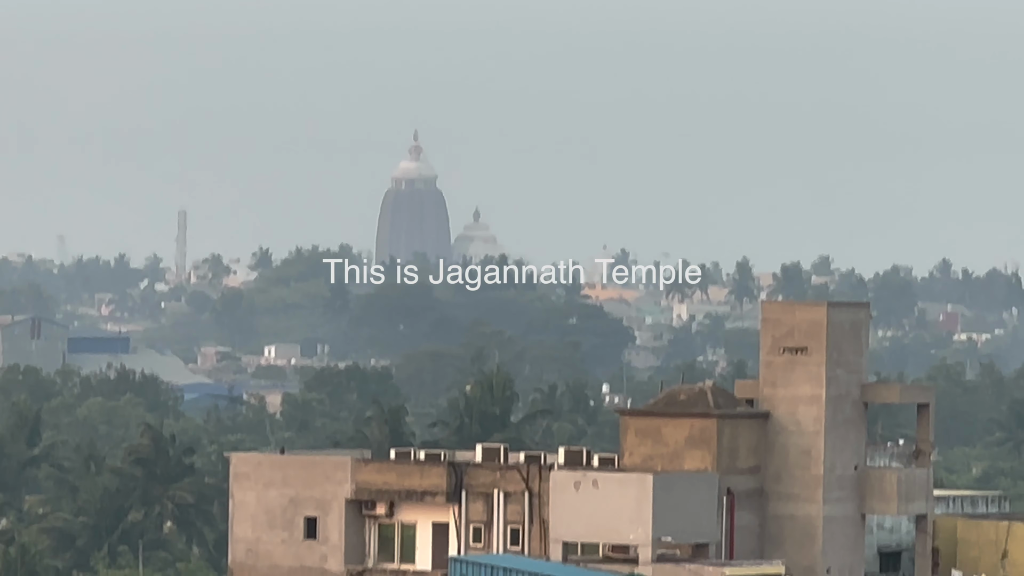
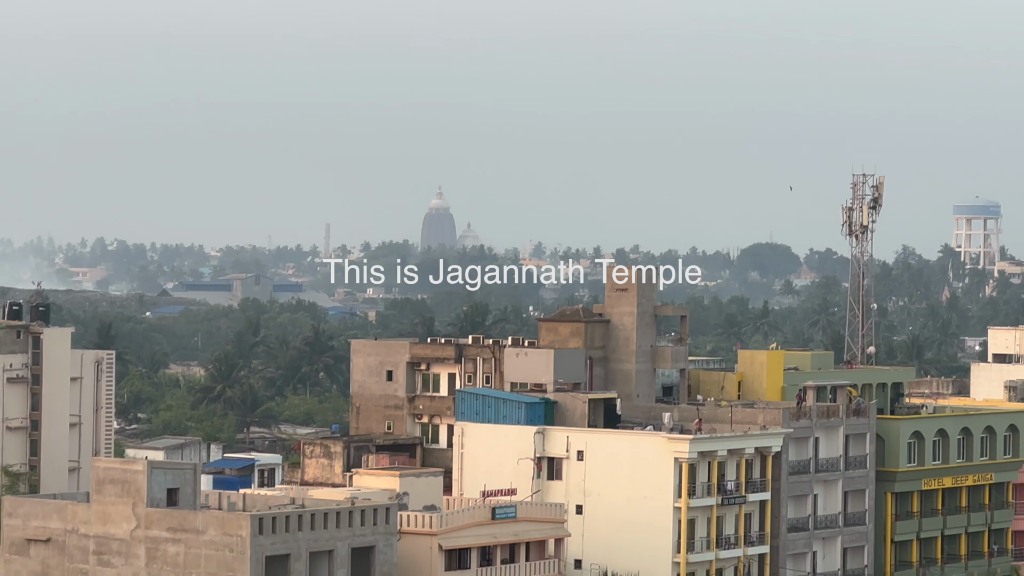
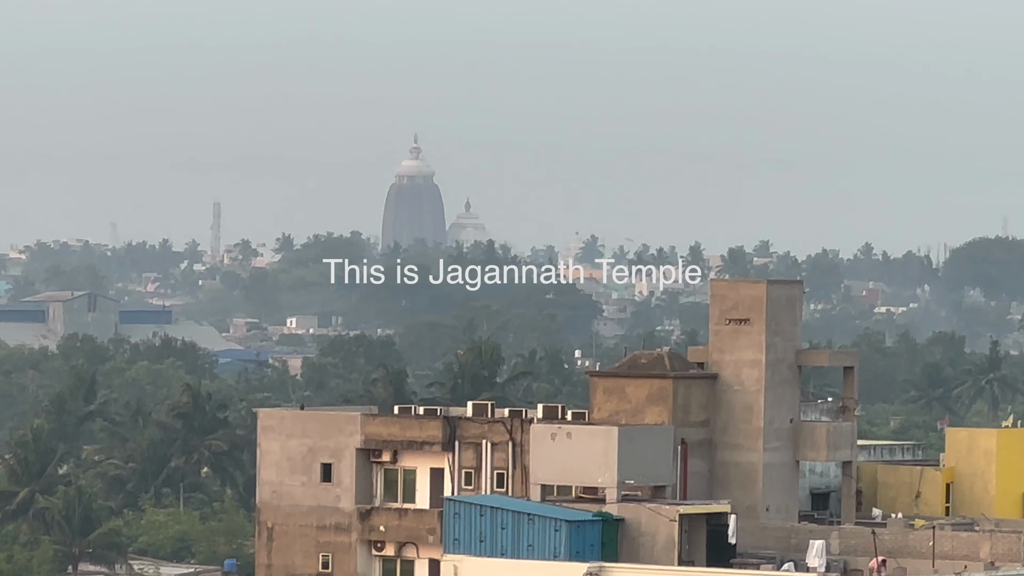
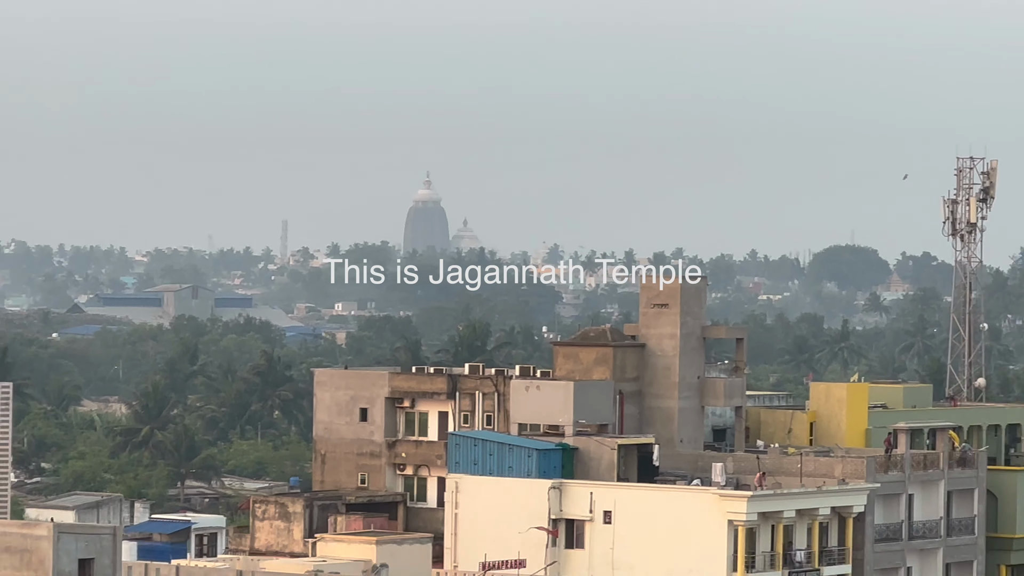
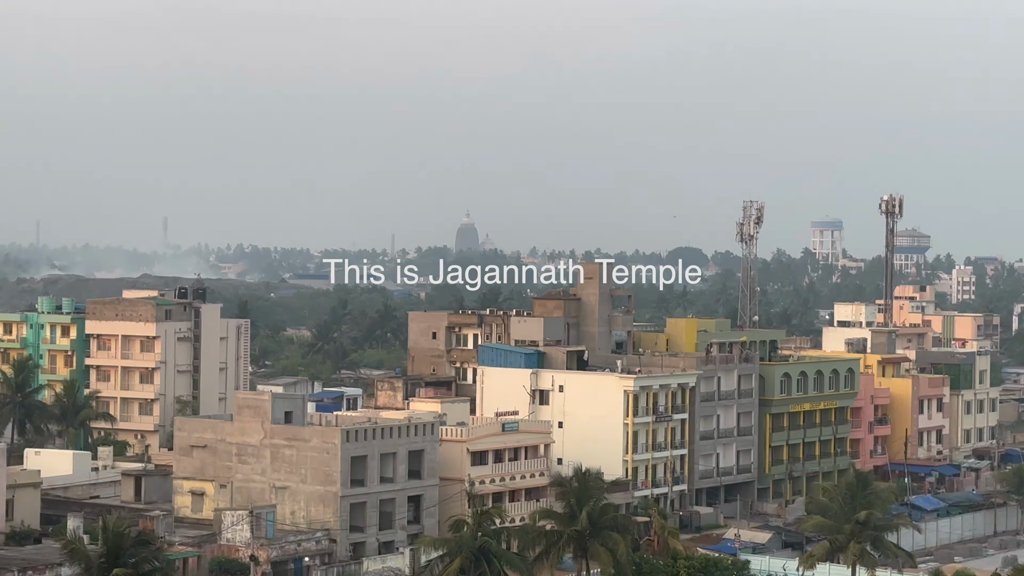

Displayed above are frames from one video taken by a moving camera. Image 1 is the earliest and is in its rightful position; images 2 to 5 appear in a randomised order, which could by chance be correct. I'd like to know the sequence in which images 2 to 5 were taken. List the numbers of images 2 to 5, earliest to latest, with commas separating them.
3, 4, 2, 5
